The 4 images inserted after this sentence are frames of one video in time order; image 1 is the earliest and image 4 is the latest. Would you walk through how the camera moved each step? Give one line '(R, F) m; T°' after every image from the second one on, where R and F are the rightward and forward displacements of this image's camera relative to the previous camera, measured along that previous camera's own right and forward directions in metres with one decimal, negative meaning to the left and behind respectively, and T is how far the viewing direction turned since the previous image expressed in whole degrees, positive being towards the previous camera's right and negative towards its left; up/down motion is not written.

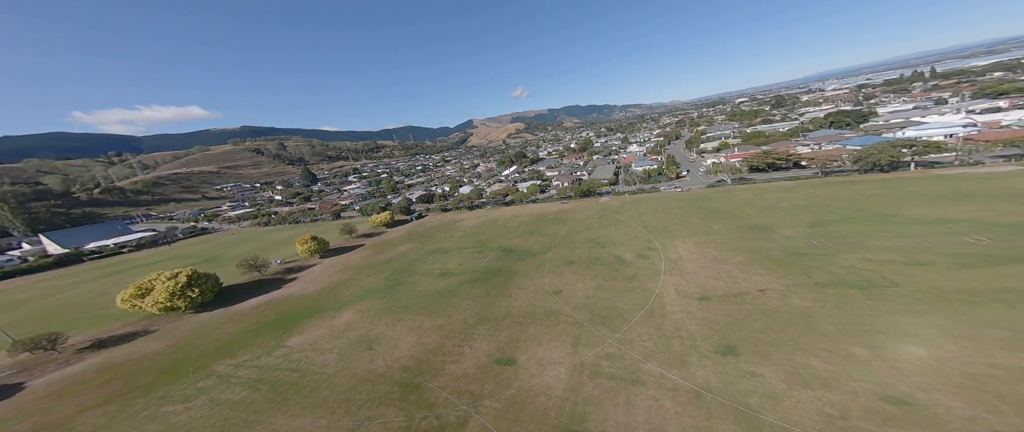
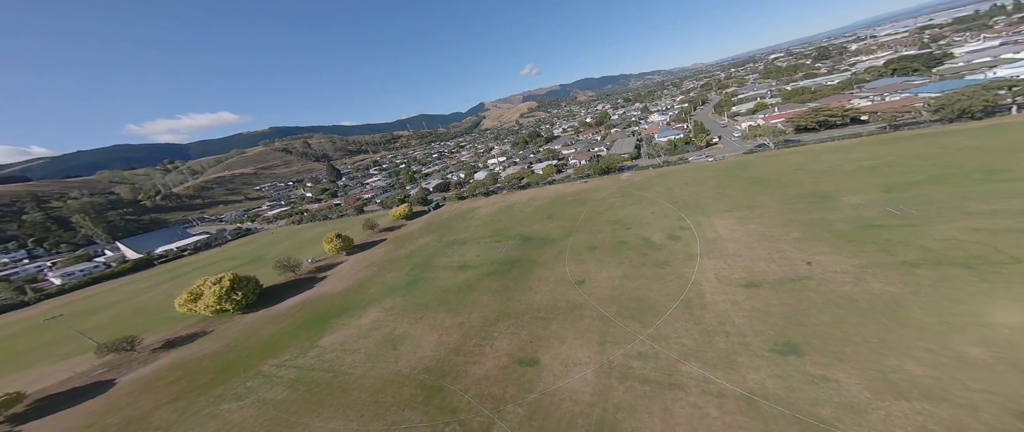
(+1.0, +2.9) m; -4°
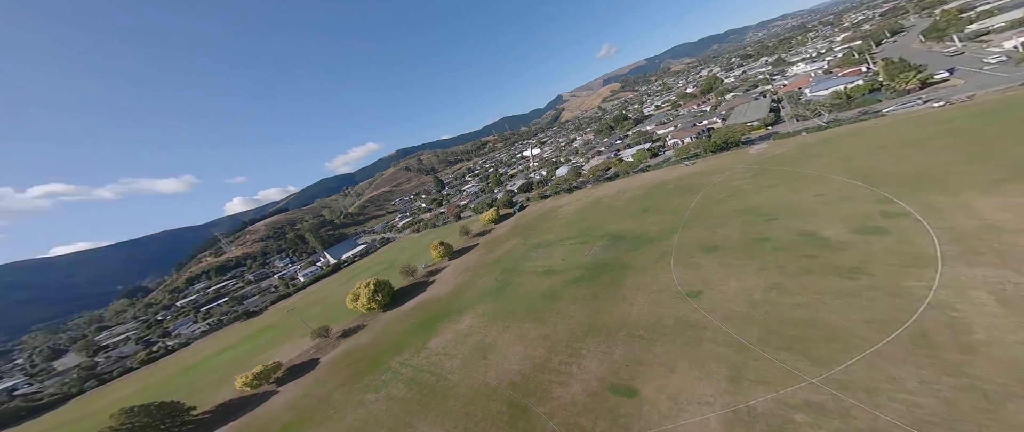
(+0.6, +4.9) m; -18°
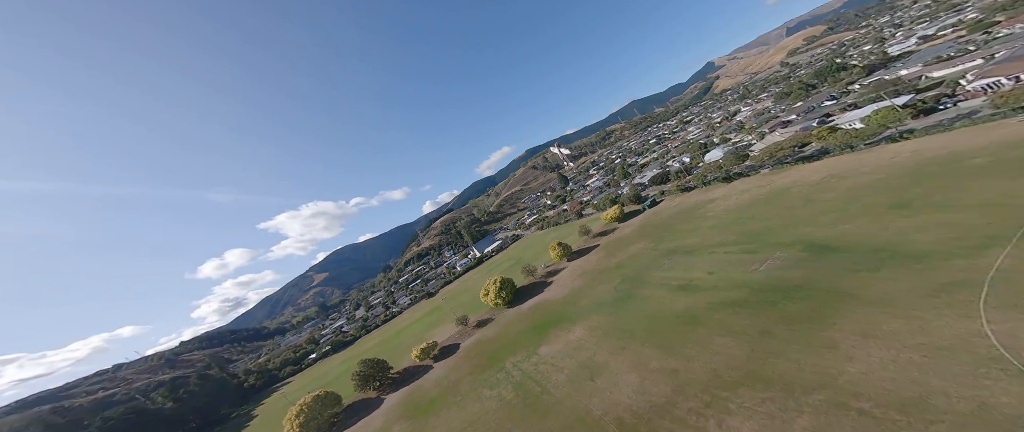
(-0.3, +5.9) m; -24°
